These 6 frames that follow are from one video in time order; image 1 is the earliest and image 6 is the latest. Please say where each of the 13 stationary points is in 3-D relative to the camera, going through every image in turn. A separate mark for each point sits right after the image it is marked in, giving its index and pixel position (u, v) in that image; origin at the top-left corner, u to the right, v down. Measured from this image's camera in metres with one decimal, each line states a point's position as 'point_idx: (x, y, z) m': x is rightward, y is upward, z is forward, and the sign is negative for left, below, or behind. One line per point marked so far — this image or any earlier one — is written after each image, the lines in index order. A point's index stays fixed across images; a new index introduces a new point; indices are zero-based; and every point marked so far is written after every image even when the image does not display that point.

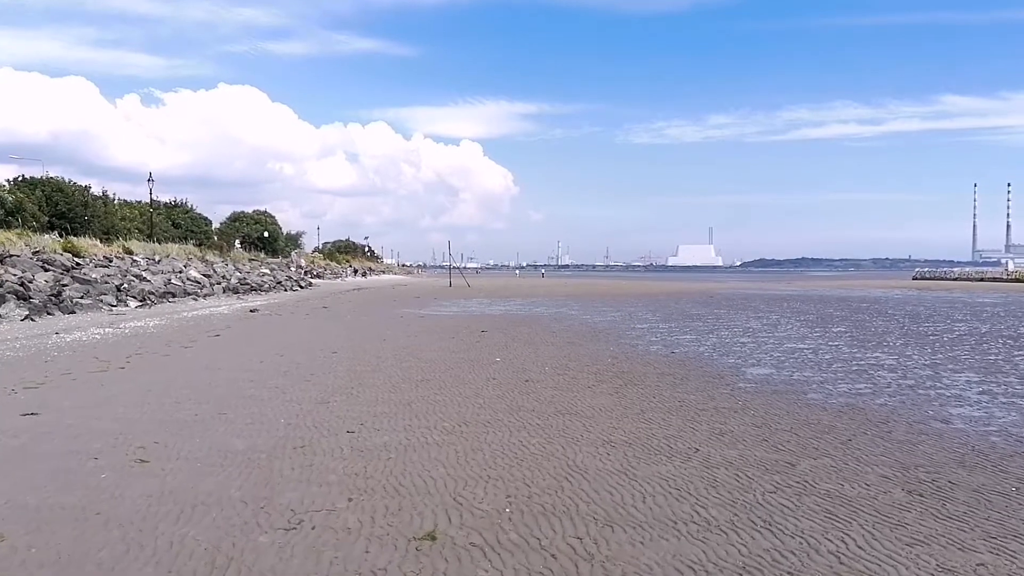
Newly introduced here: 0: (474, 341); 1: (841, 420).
0: (-0.9, -1.3, +17.1) m
1: (+4.0, -1.6, +8.6) m
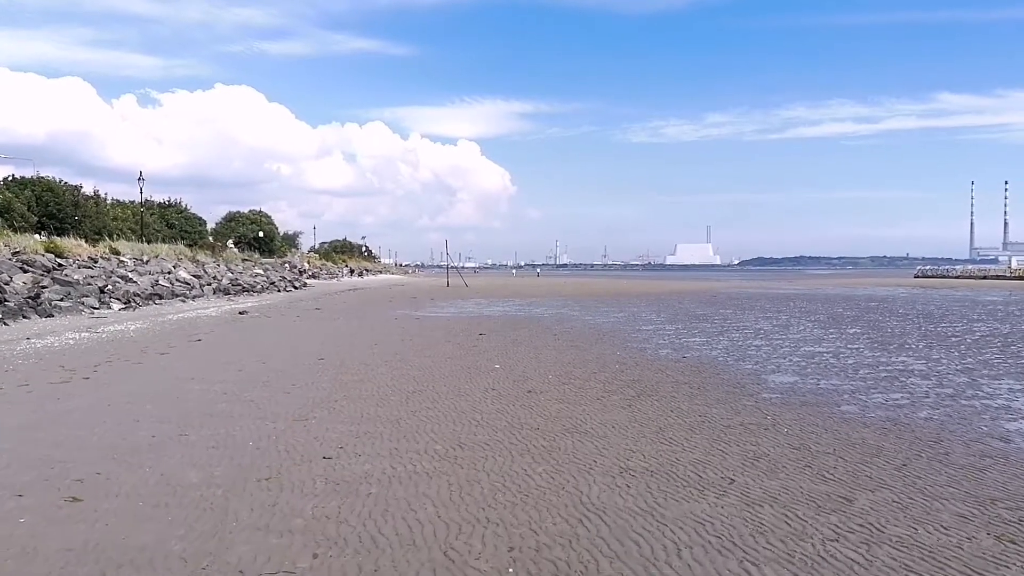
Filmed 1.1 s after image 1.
0: (-0.9, -1.3, +16.0) m
1: (+4.1, -1.6, +7.6) m
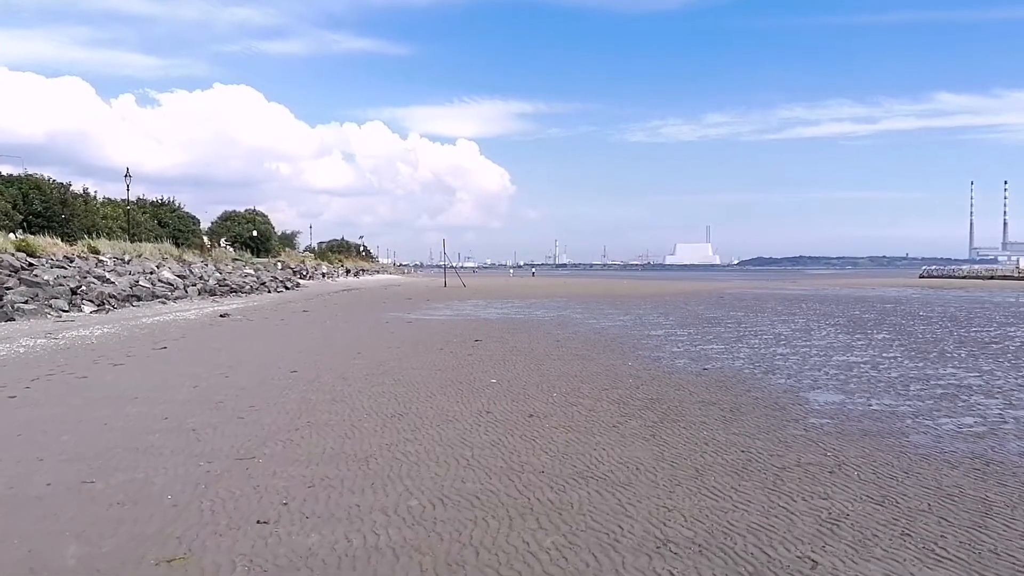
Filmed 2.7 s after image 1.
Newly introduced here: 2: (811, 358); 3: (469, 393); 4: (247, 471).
0: (-0.9, -1.4, +14.4) m
1: (+4.0, -1.7, +5.9) m
2: (+6.1, -1.4, +14.4) m
3: (-0.6, -1.5, +10.1) m
4: (-2.3, -1.6, +6.2) m
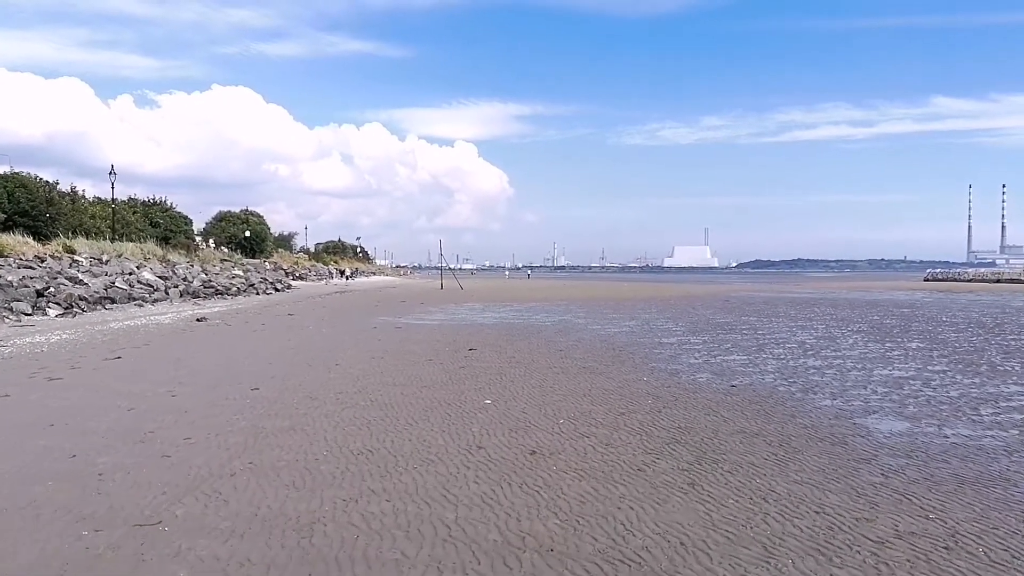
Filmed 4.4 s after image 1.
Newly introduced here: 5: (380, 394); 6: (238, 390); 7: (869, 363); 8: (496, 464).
0: (-1.0, -1.4, +12.6) m
1: (+4.0, -1.7, +4.2) m
2: (+6.1, -1.5, +12.7) m
3: (-0.6, -1.6, +8.3) m
4: (-2.3, -1.6, +4.5) m
5: (-1.9, -1.5, +10.0) m
6: (-4.0, -1.5, +10.2) m
7: (+7.2, -1.5, +14.2) m
8: (-0.1, -1.6, +6.5) m
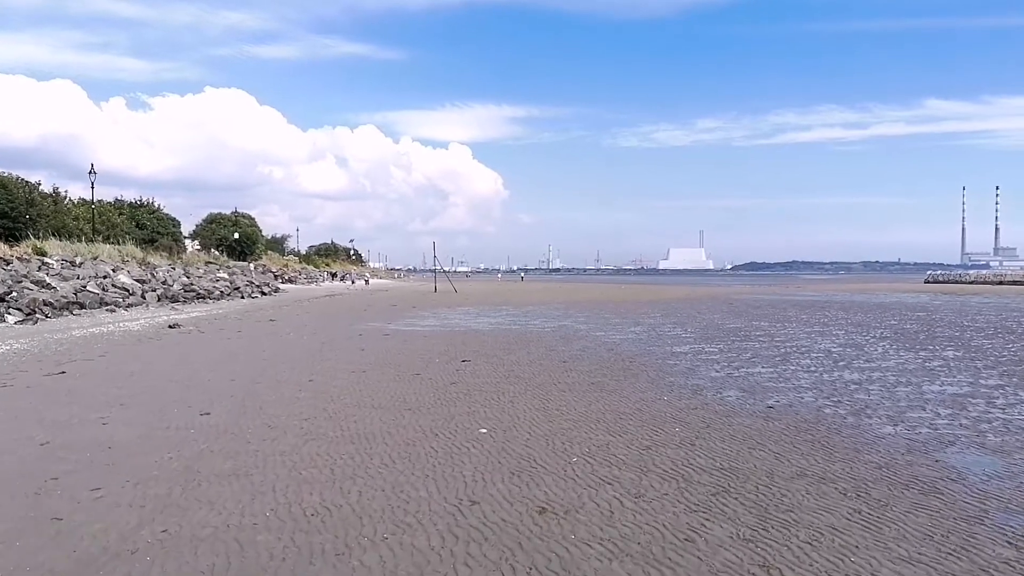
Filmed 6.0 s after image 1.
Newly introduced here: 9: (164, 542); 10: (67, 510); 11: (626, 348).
0: (-1.0, -1.5, +11.0) m
1: (+4.1, -1.8, +2.6) m
2: (+6.1, -1.6, +11.1) m
3: (-0.6, -1.6, +6.7) m
4: (-2.3, -1.7, +2.8) m
5: (-1.9, -1.6, +8.3) m
6: (-4.0, -1.6, +8.6) m
7: (+7.2, -1.6, +12.6) m
8: (-0.1, -1.7, +4.9) m
9: (-2.3, -1.7, +4.6) m
10: (-3.3, -1.6, +5.3) m
11: (+2.7, -1.4, +16.6) m
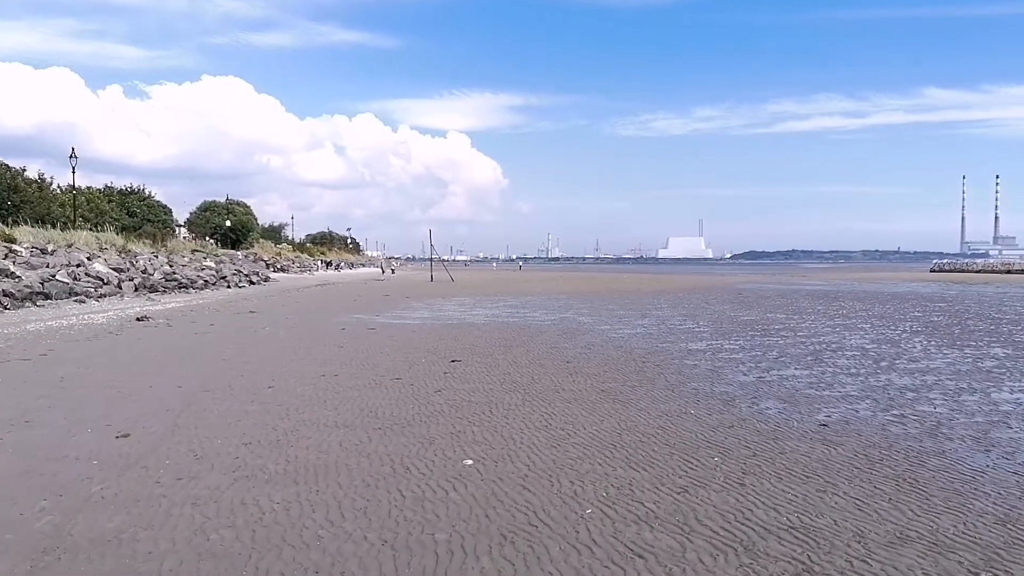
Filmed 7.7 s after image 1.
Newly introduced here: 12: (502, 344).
0: (-1.1, -1.4, +9.2) m
1: (+4.0, -1.8, +0.9) m
2: (+6.0, -1.5, +9.4) m
3: (-0.7, -1.6, +4.9) m
4: (-2.4, -1.7, +1.1) m
5: (-1.9, -1.5, +6.6) m
6: (-4.0, -1.5, +6.8) m
7: (+7.1, -1.4, +10.9) m
8: (-0.2, -1.6, +3.1) m
9: (-2.3, -1.6, +2.9) m
10: (-3.4, -1.6, +3.5) m
11: (+2.6, -1.2, +14.9) m
12: (-0.2, -1.2, +14.9) m
